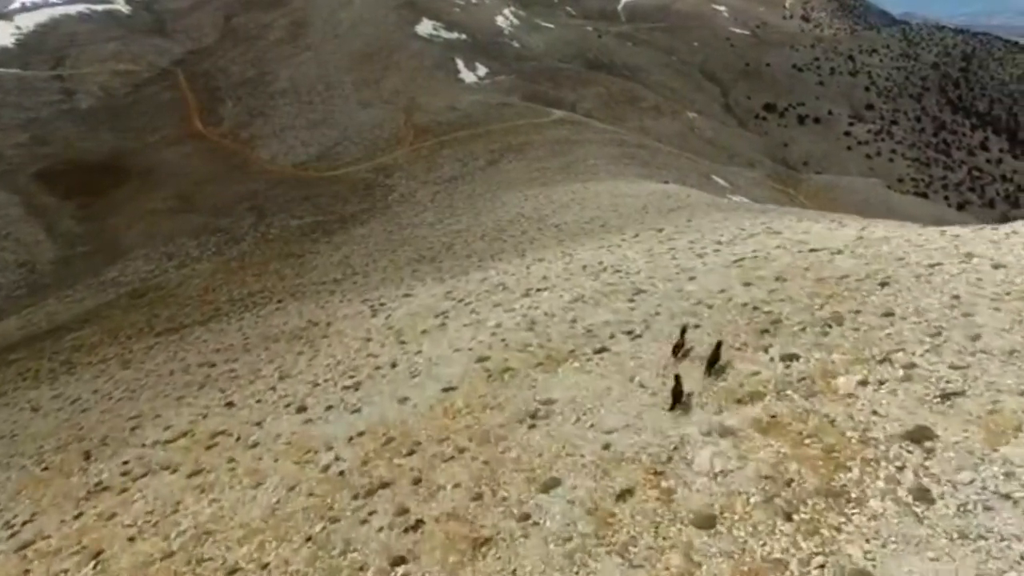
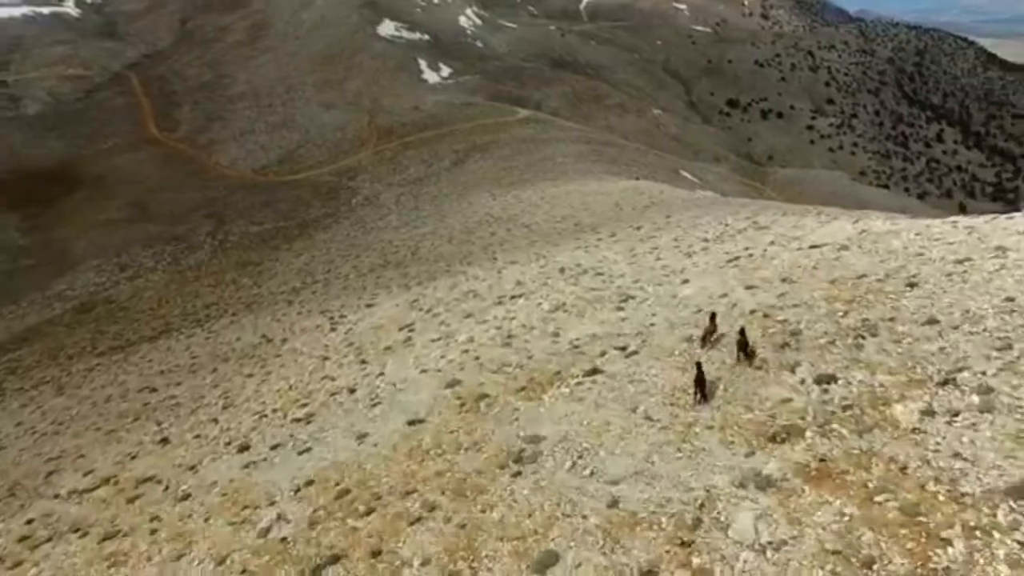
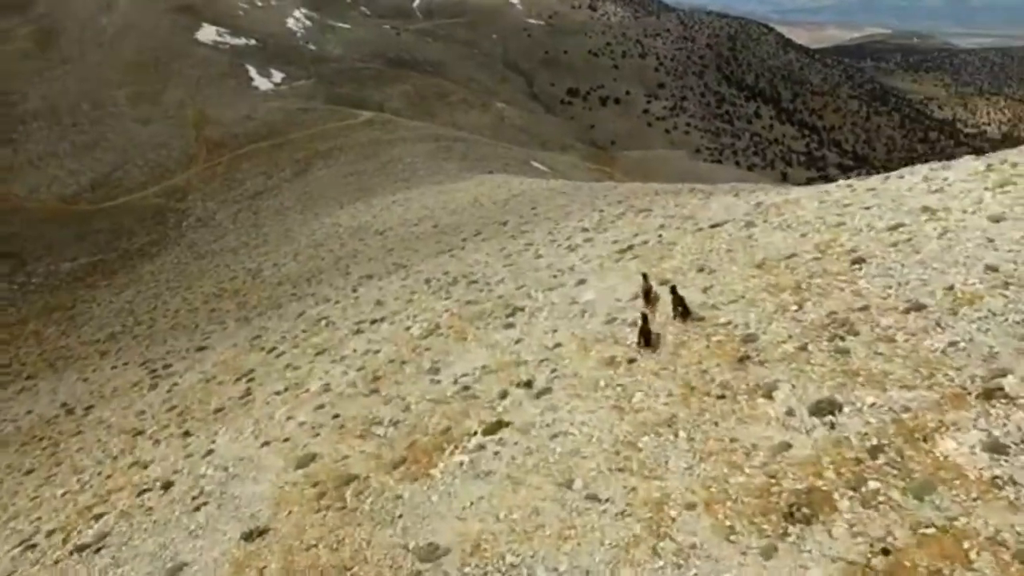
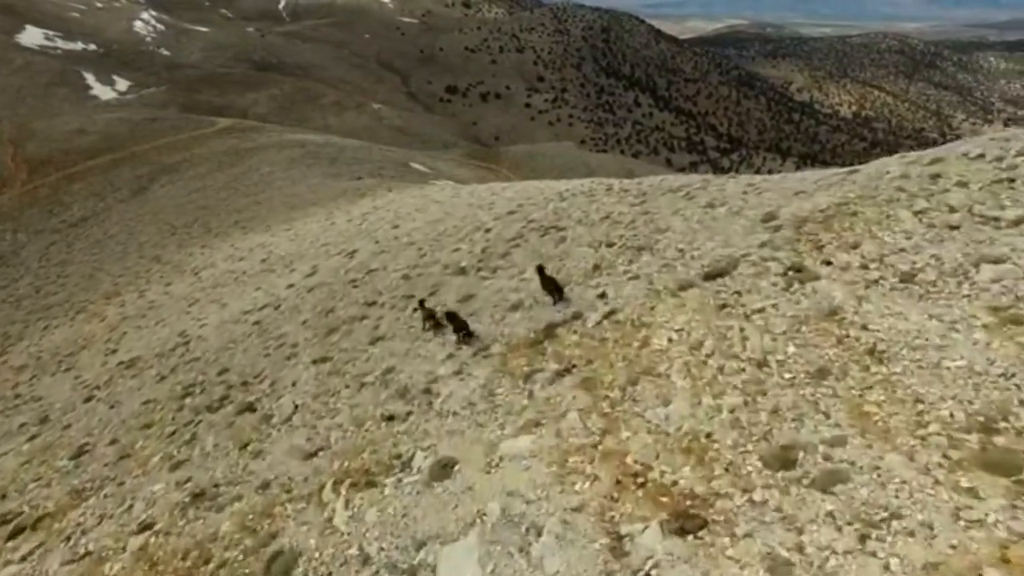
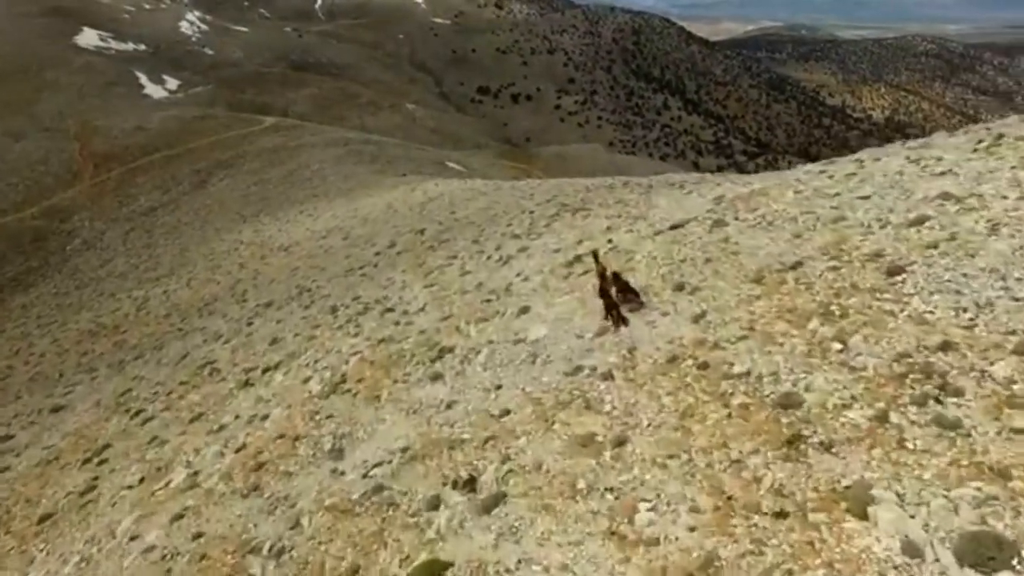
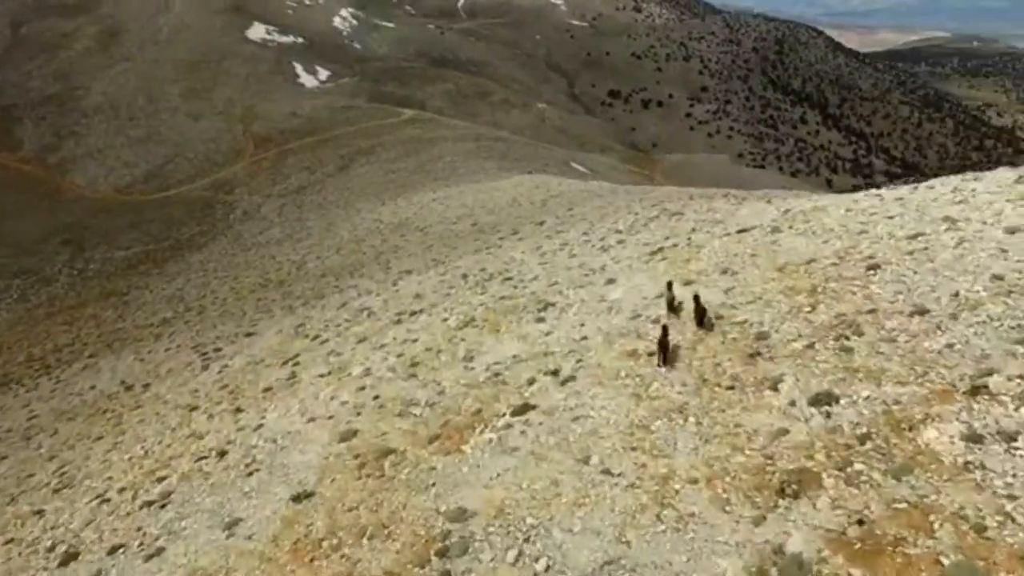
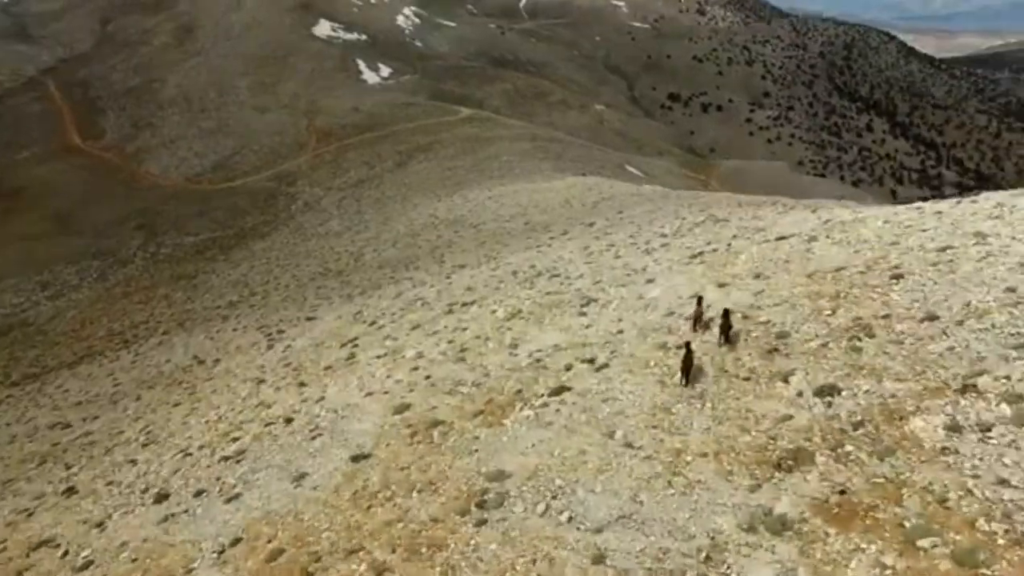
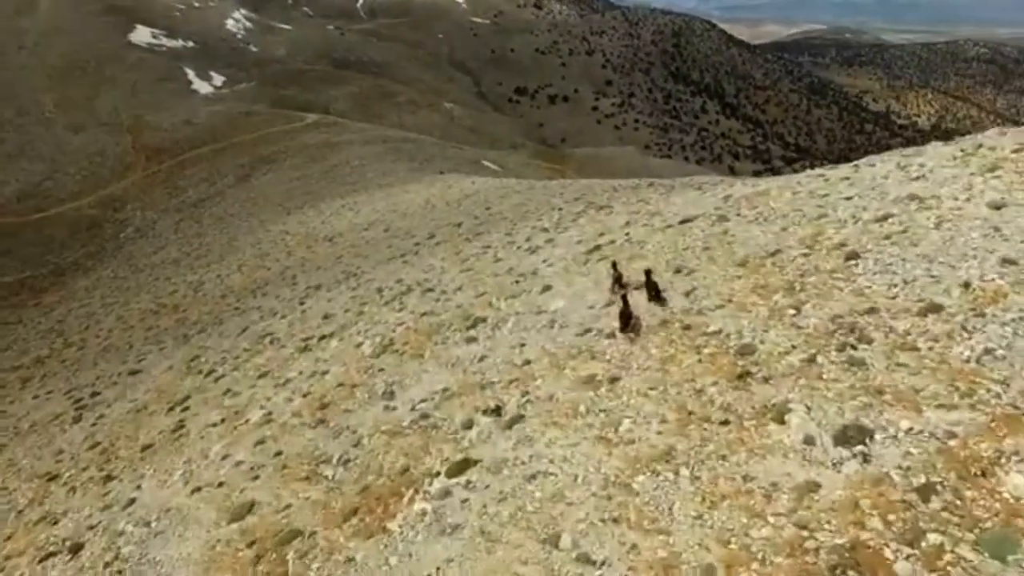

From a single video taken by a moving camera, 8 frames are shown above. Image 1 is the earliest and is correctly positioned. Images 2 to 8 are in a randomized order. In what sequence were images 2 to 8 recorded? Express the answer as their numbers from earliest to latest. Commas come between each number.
2, 7, 6, 3, 8, 5, 4
